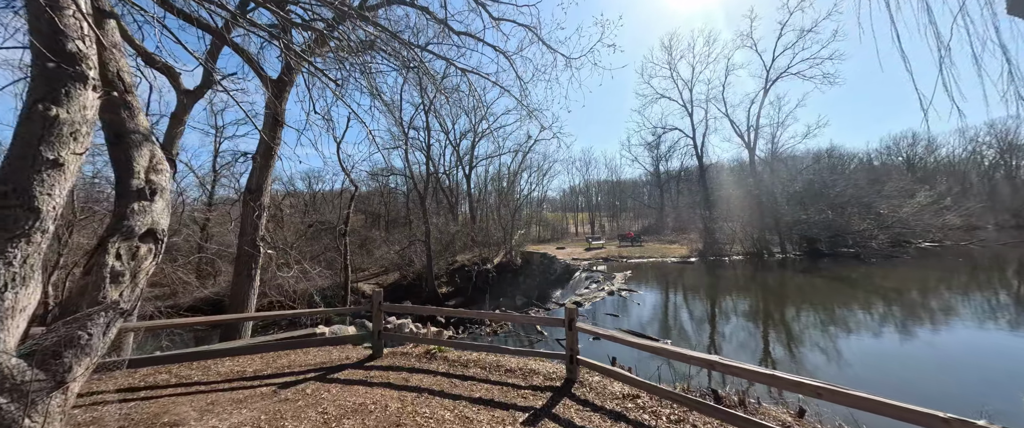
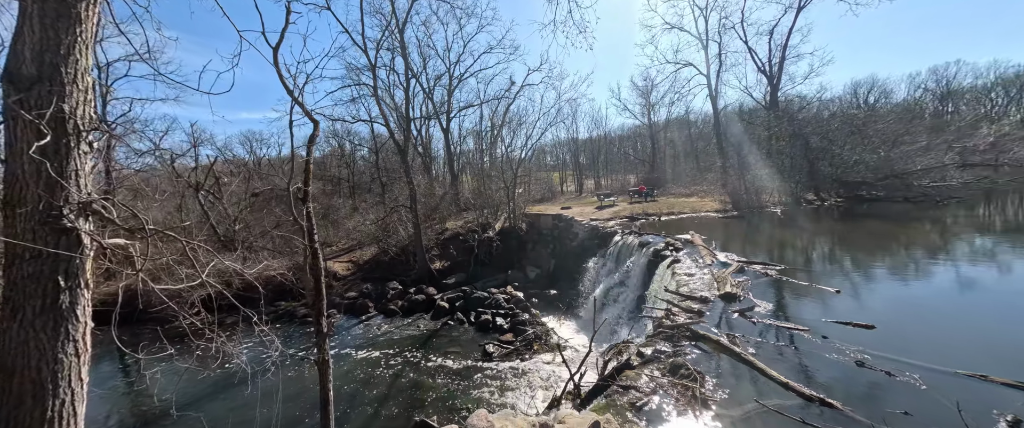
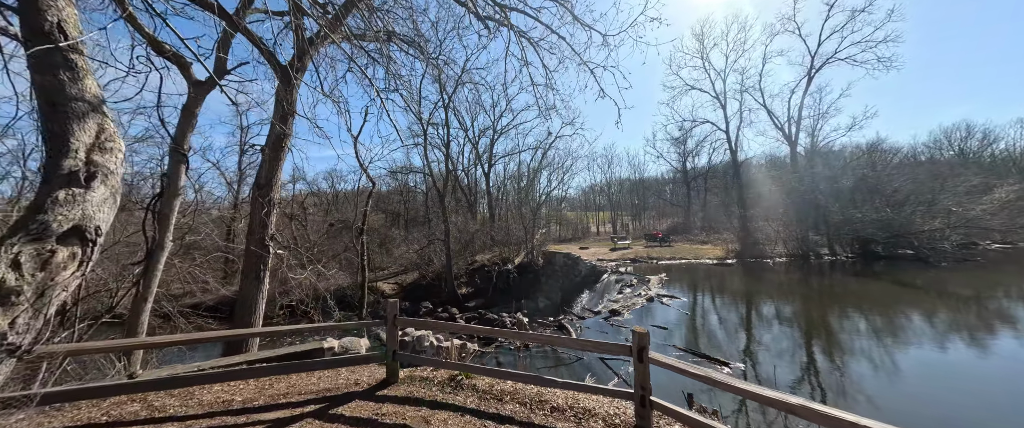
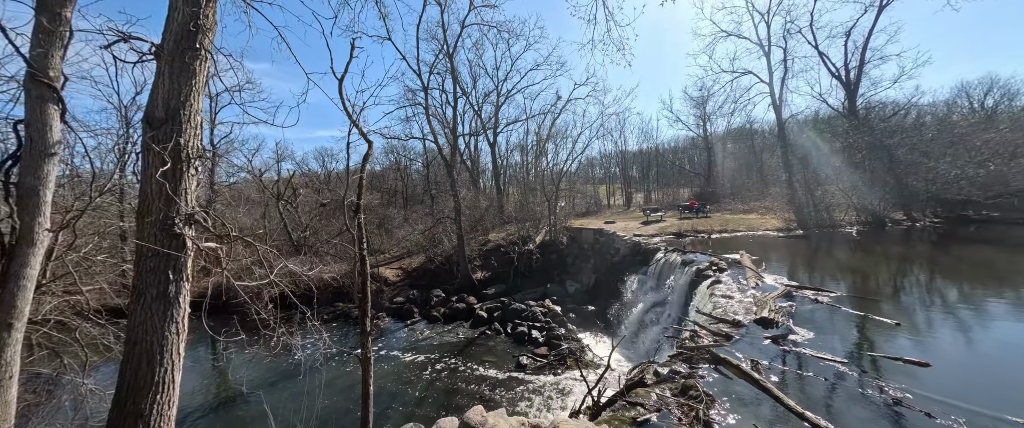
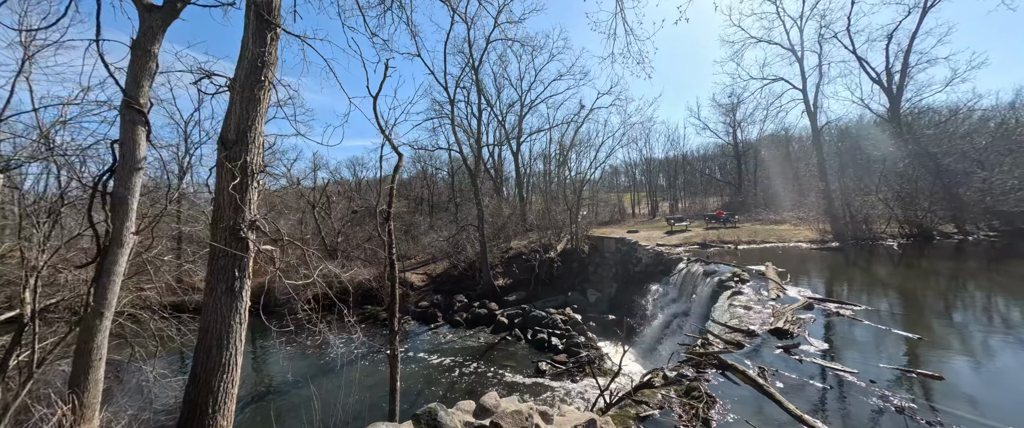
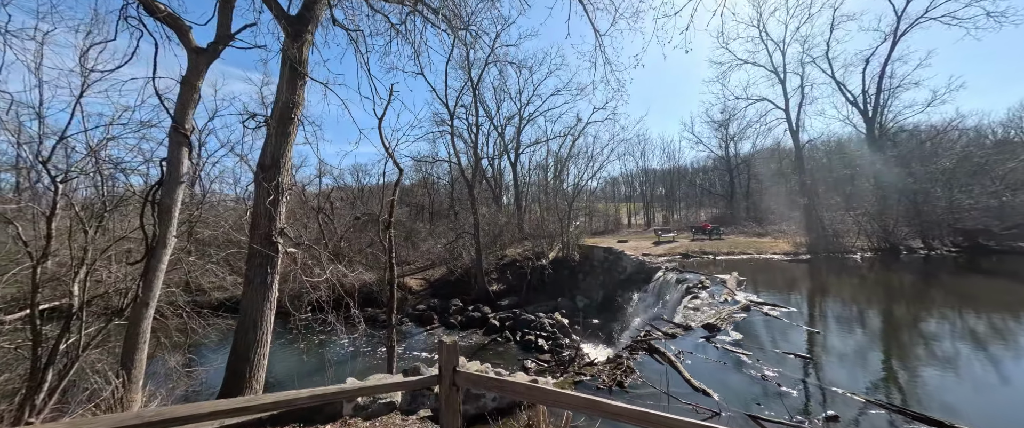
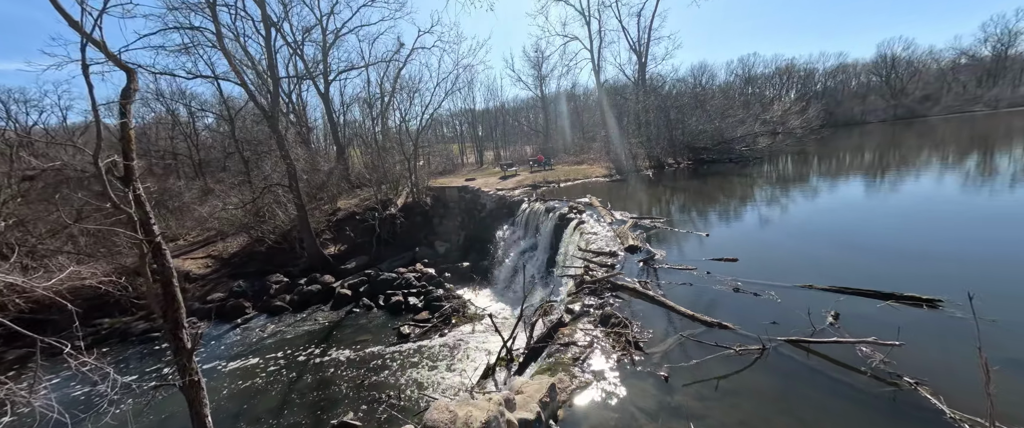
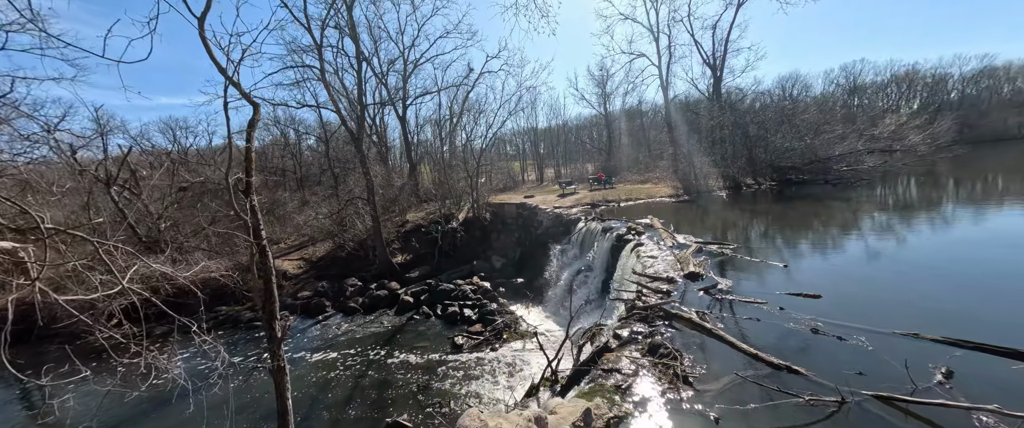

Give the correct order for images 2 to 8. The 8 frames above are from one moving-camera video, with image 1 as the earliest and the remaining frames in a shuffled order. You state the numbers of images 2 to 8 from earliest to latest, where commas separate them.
3, 6, 5, 4, 2, 8, 7
